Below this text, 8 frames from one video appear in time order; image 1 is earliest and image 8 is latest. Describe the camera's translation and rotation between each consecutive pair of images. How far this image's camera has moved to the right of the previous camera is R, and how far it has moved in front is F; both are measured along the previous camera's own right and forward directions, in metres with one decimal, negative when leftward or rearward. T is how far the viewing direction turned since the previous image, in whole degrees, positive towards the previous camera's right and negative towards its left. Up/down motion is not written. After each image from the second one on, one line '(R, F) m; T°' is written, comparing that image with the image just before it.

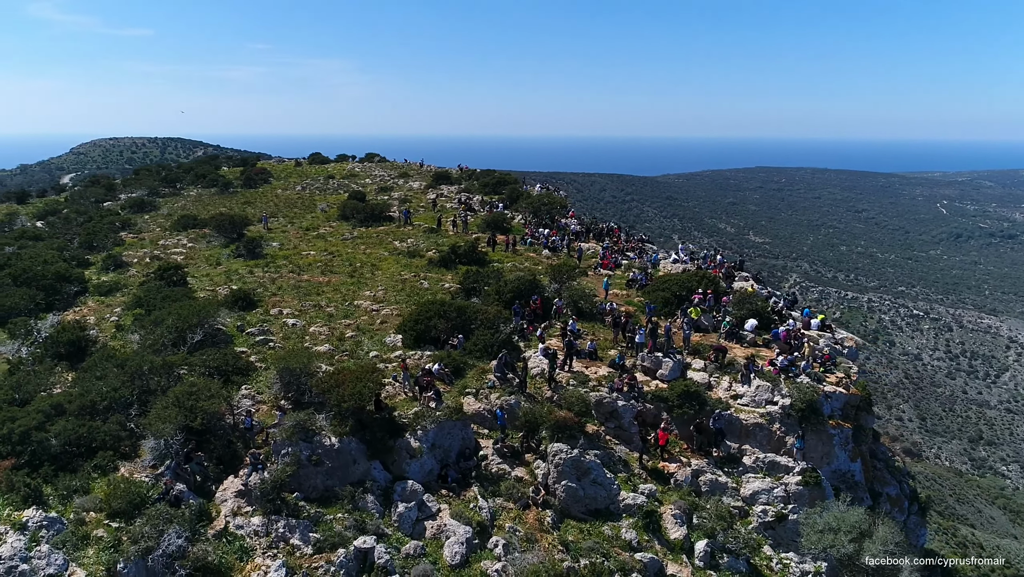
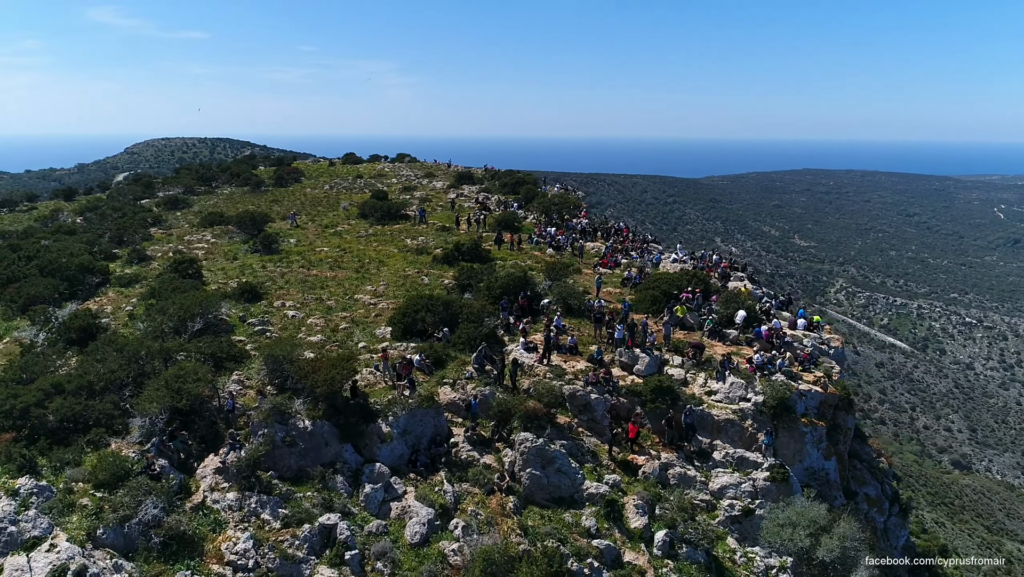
(+1.5, -0.4) m; -3°
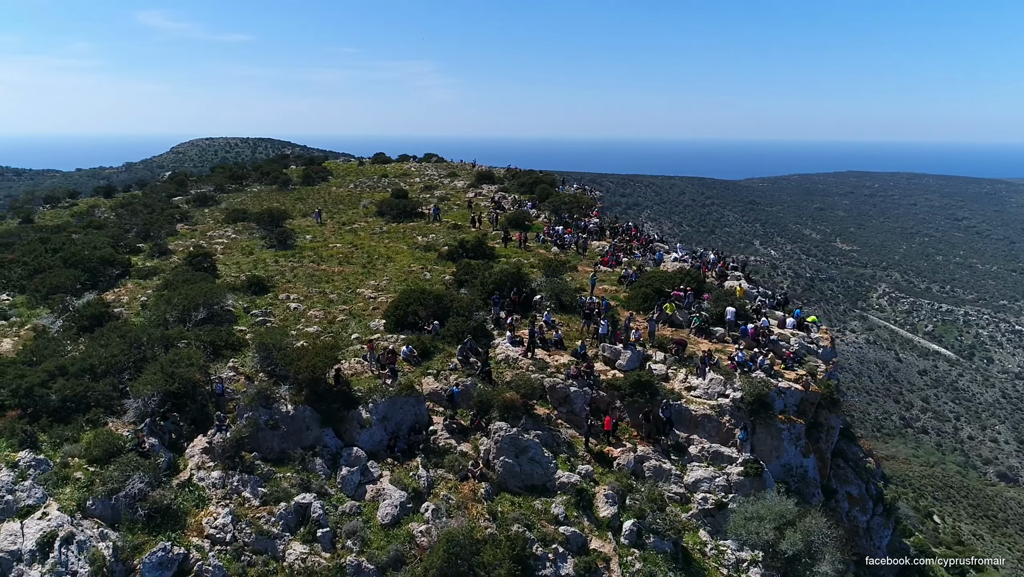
(+1.3, -0.4) m; -2°
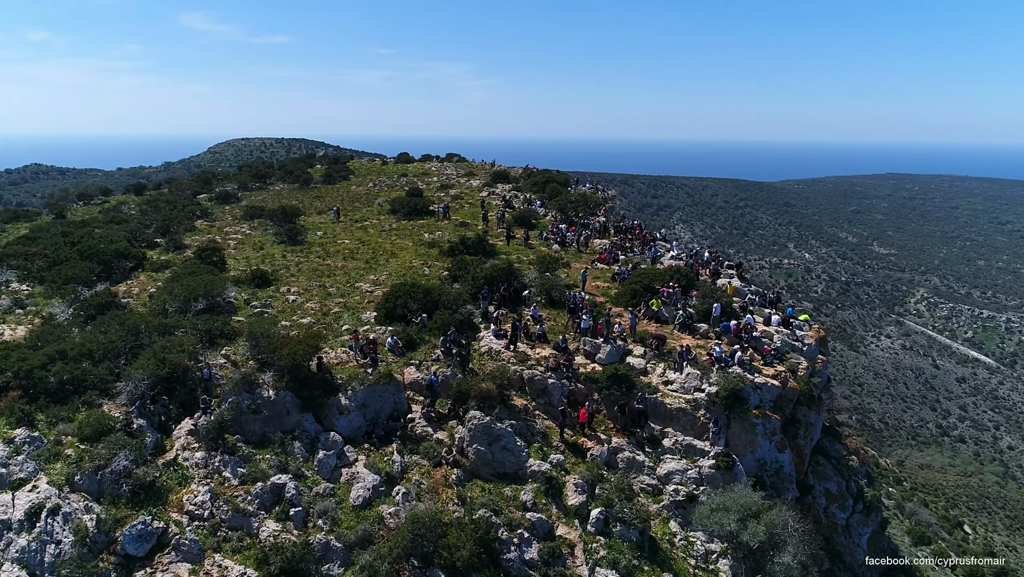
(+1.3, -0.3) m; -2°
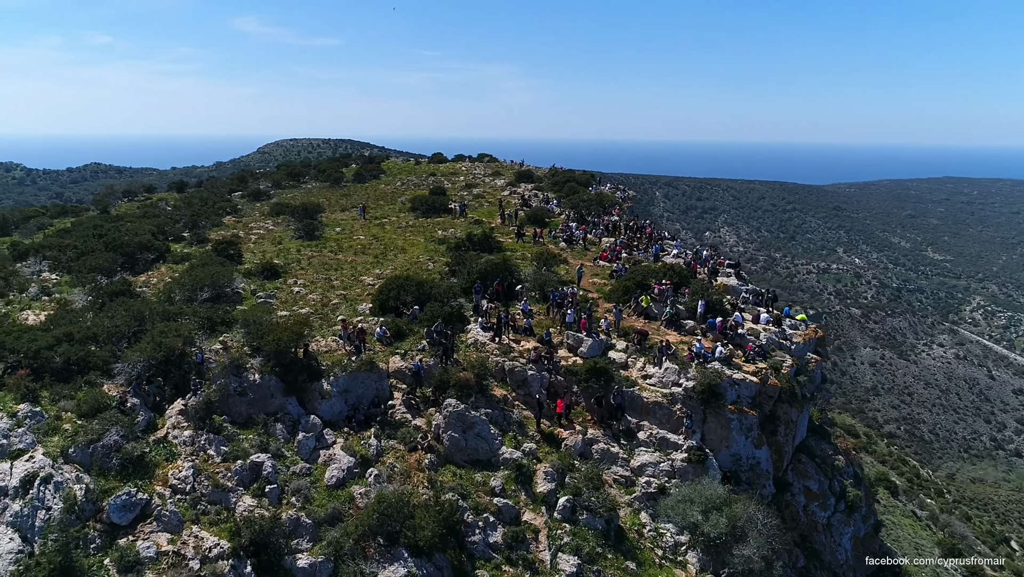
(+1.5, -0.3) m; -3°
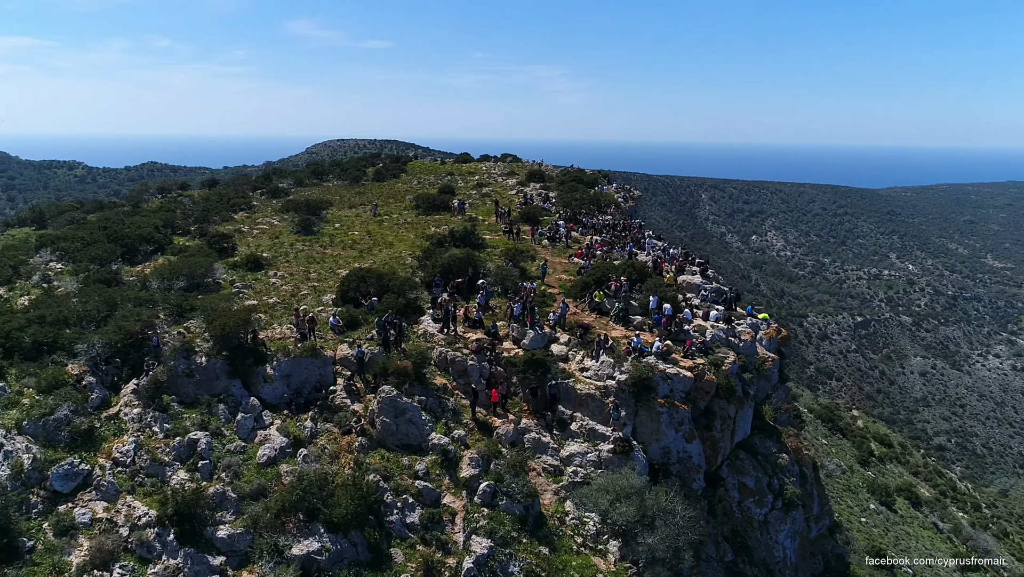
(+2.7, -0.4) m; -2°
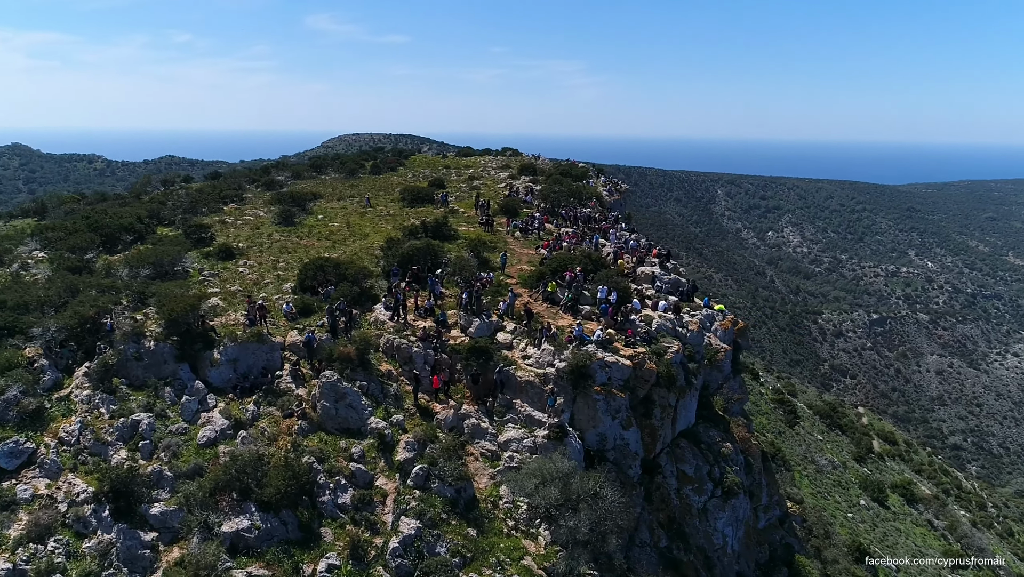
(+1.9, -0.4) m; 0°
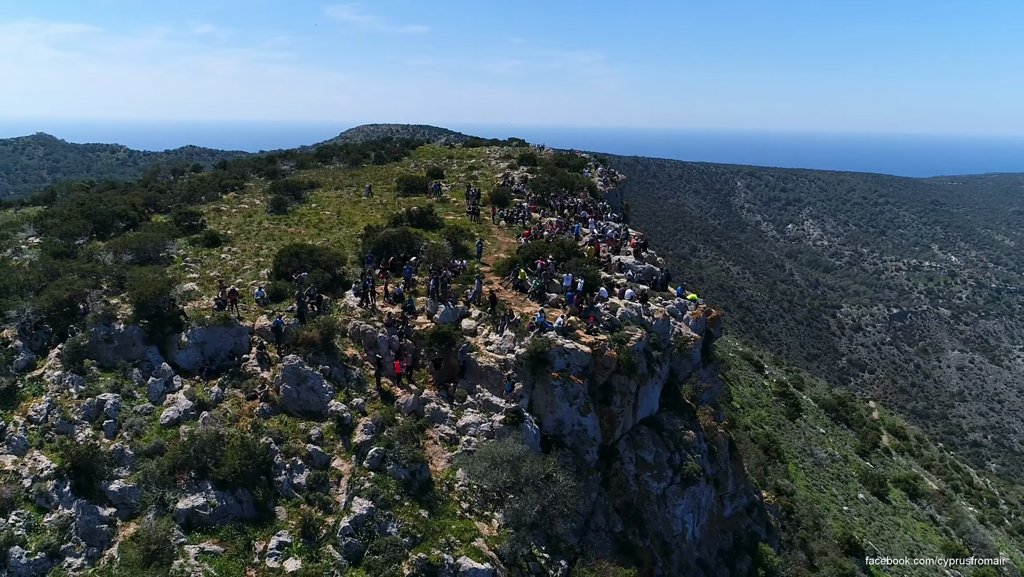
(+1.5, -0.2) m; -1°
